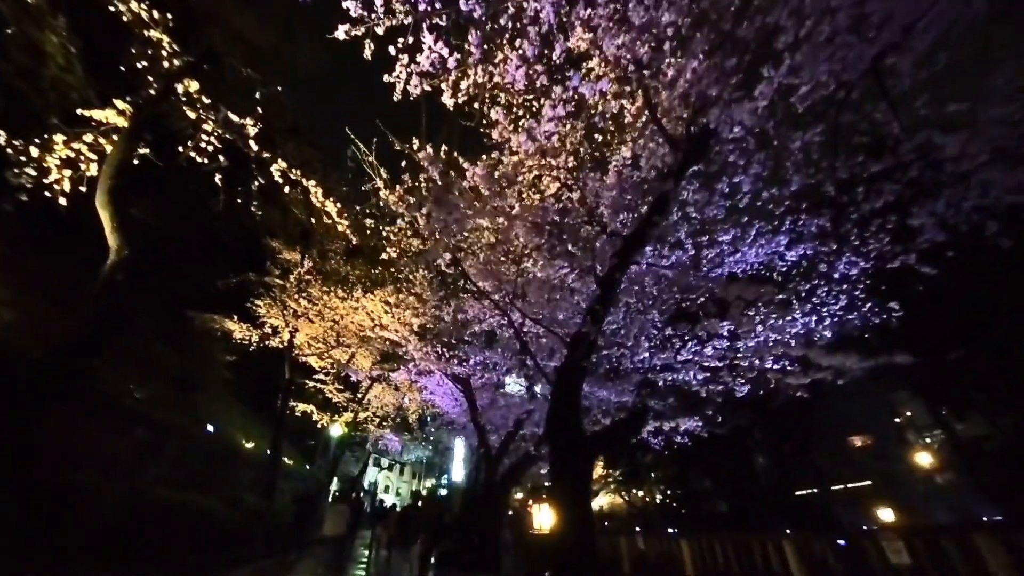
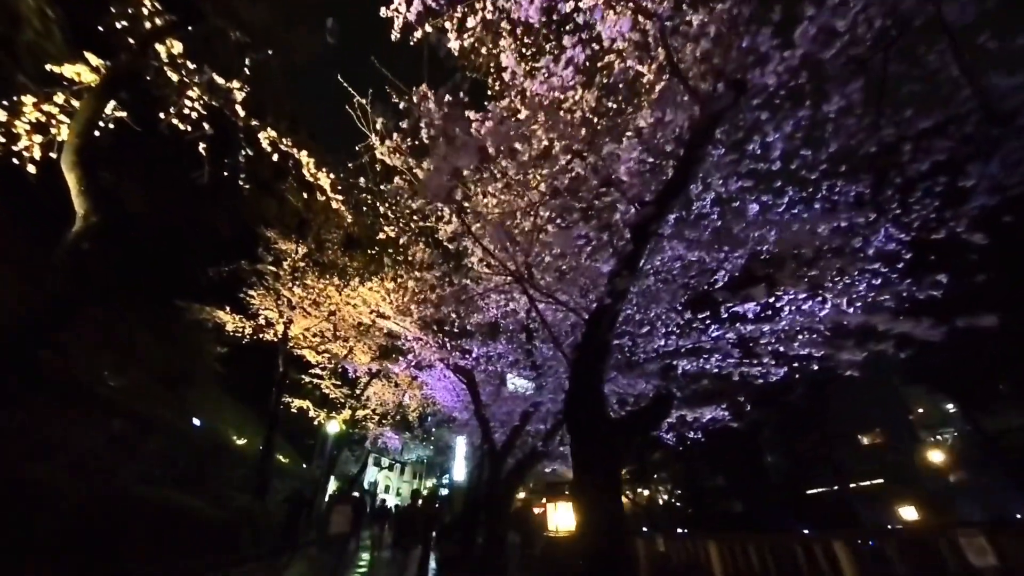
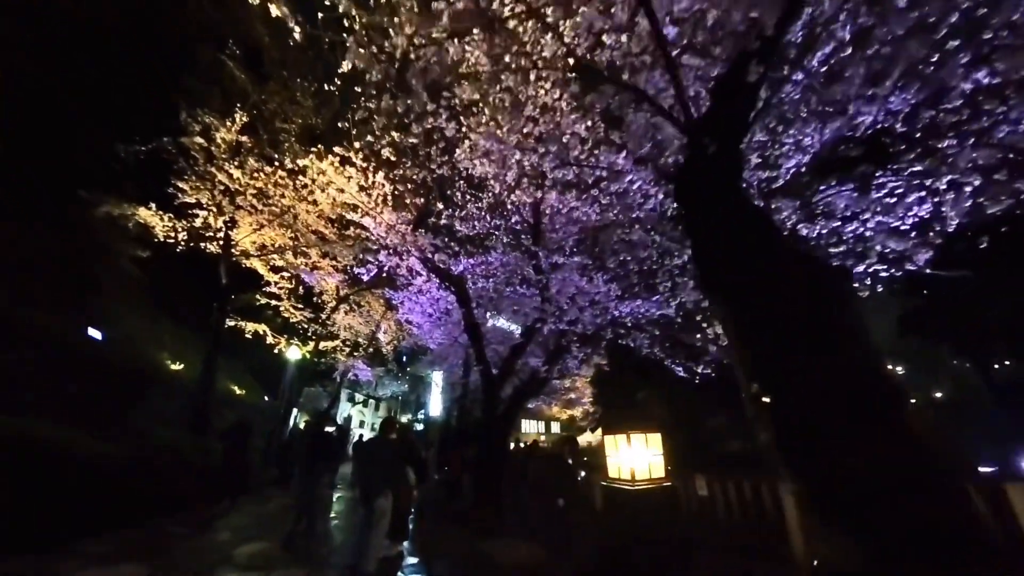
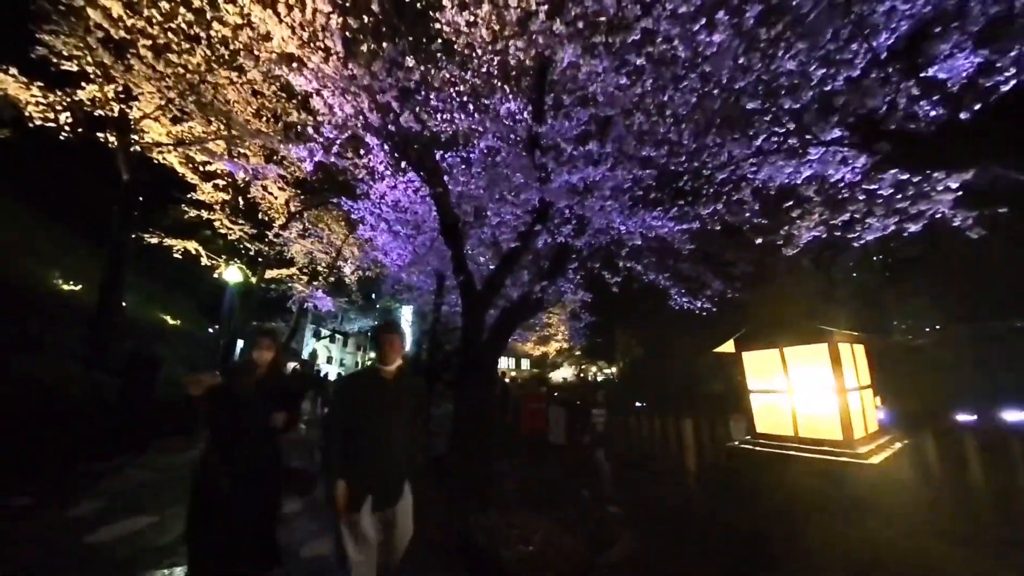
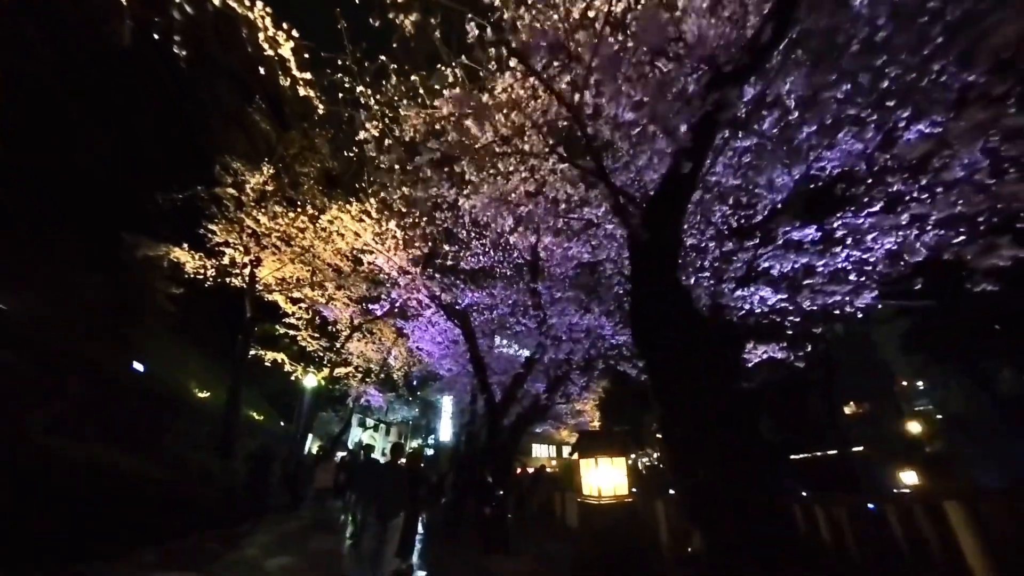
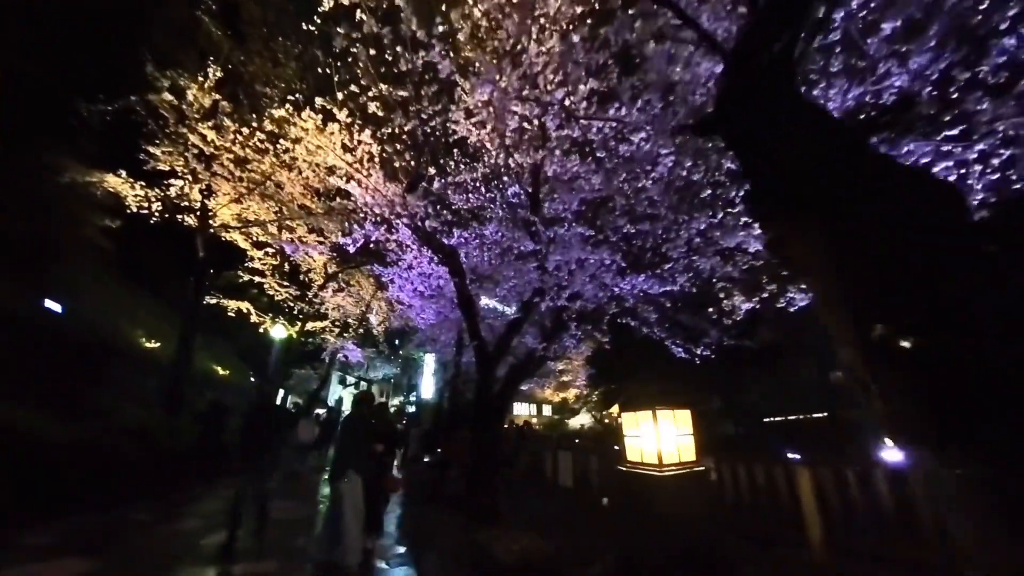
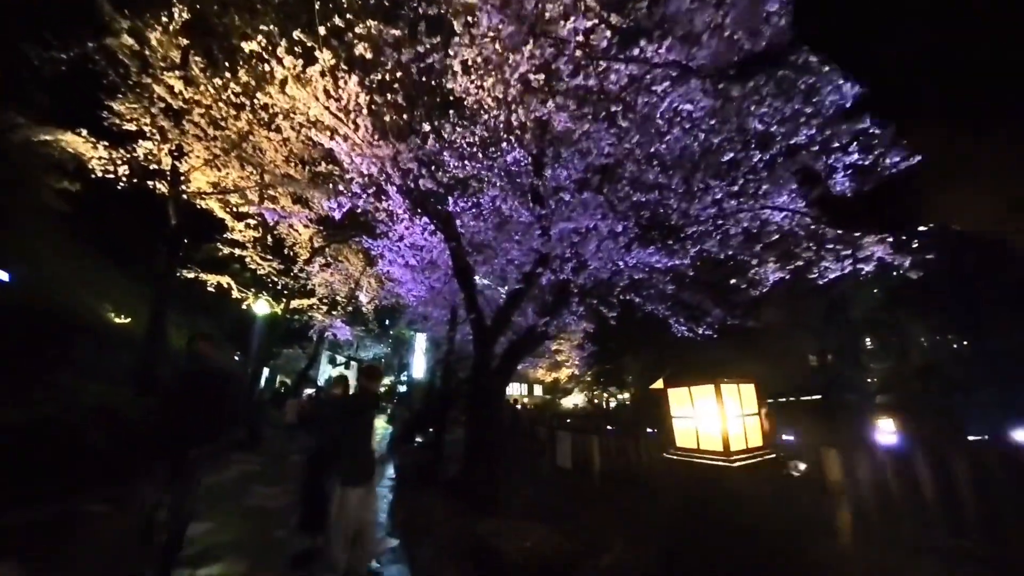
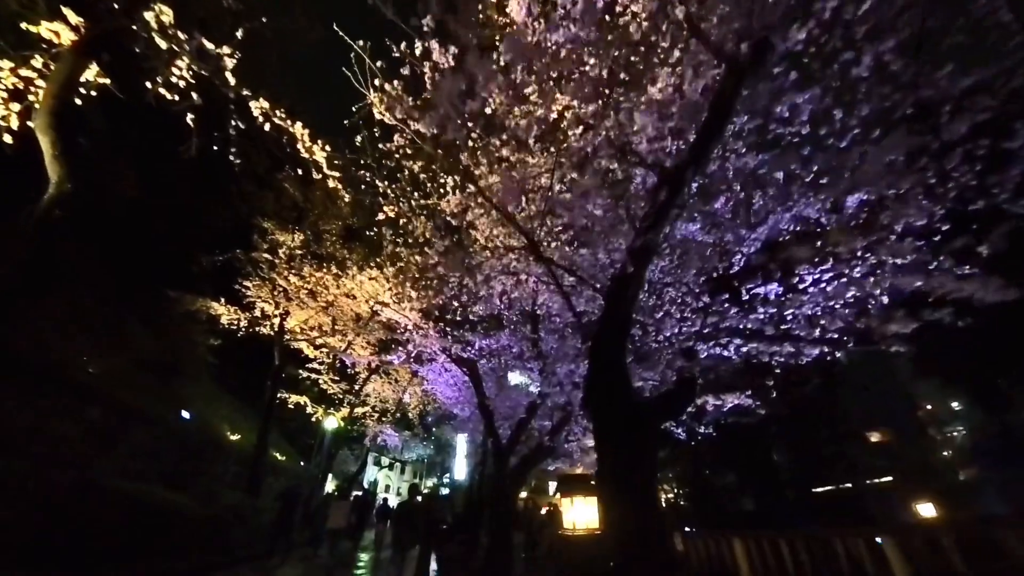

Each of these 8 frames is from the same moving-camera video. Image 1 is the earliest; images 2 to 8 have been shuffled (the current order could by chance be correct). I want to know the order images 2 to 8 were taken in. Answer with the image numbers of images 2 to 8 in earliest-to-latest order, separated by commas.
2, 8, 5, 3, 6, 7, 4
